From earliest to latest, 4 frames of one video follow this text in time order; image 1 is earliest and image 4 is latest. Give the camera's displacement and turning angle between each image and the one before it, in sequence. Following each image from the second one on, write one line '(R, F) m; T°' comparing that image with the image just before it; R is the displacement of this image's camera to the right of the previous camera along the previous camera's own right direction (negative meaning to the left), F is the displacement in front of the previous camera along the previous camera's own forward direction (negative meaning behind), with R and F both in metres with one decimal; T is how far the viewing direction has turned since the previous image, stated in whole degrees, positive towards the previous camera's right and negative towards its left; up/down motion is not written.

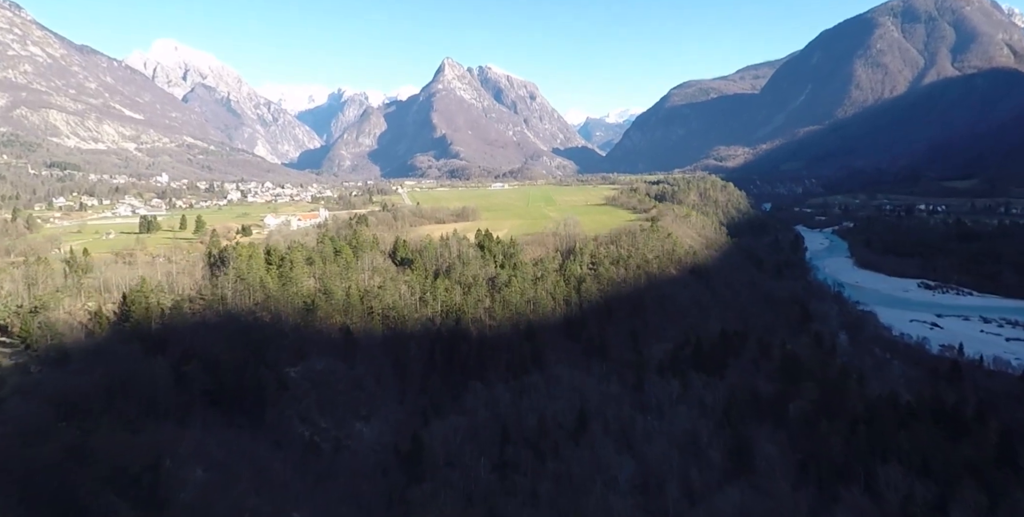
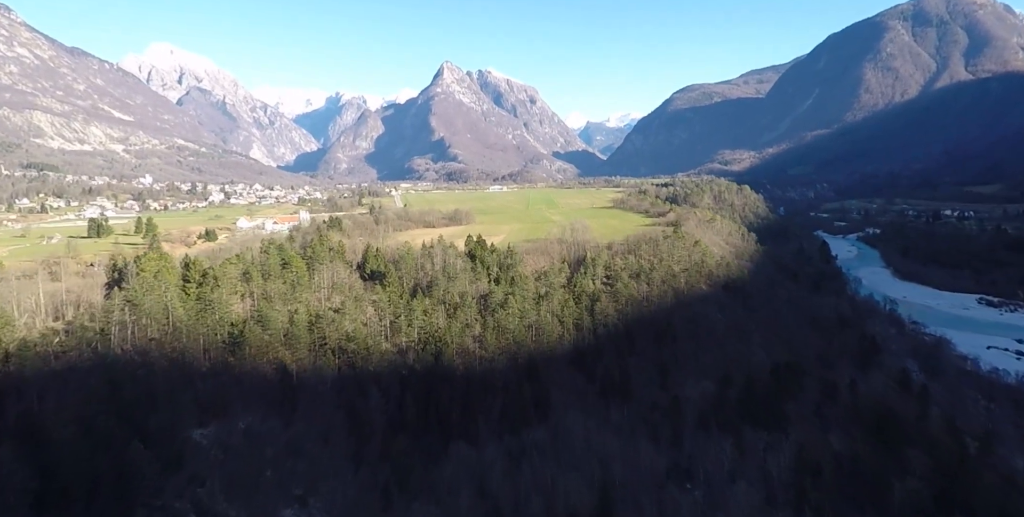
(+0.2, +14.3) m; 0°
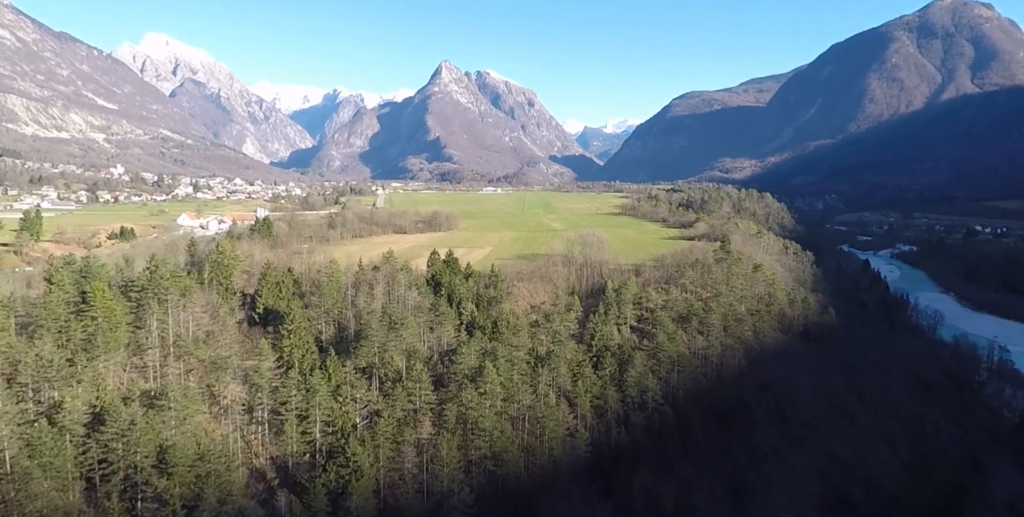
(+0.8, +22.5) m; 0°
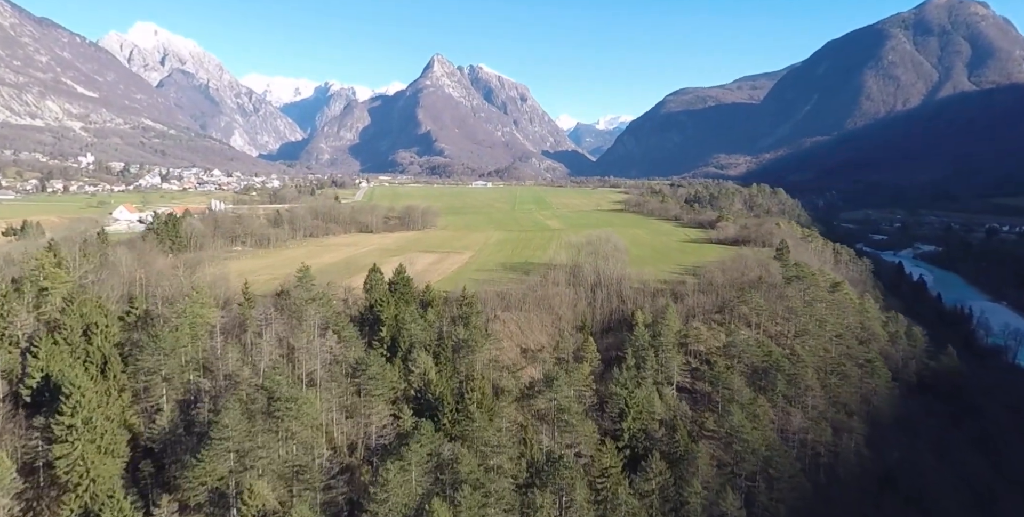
(+0.5, +15.9) m; +1°
